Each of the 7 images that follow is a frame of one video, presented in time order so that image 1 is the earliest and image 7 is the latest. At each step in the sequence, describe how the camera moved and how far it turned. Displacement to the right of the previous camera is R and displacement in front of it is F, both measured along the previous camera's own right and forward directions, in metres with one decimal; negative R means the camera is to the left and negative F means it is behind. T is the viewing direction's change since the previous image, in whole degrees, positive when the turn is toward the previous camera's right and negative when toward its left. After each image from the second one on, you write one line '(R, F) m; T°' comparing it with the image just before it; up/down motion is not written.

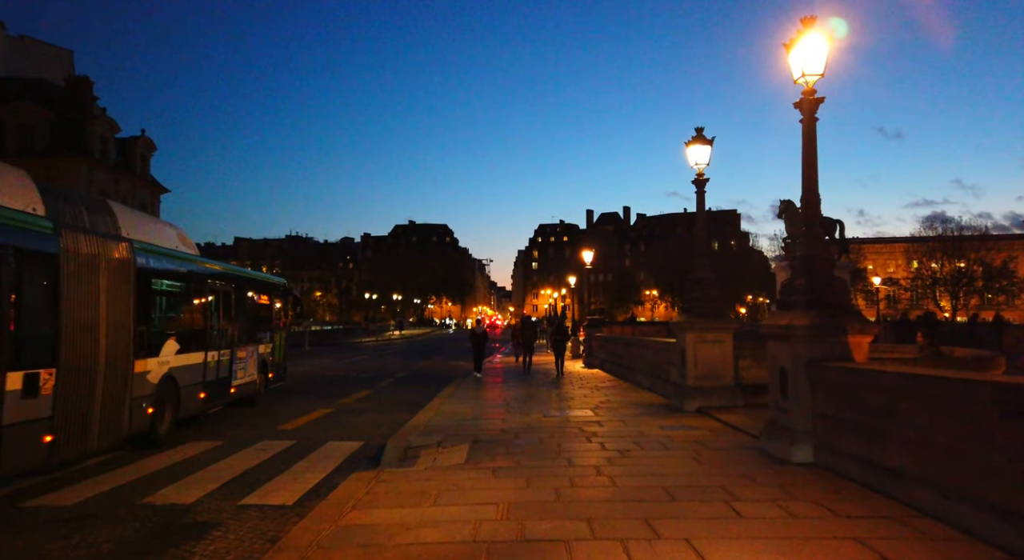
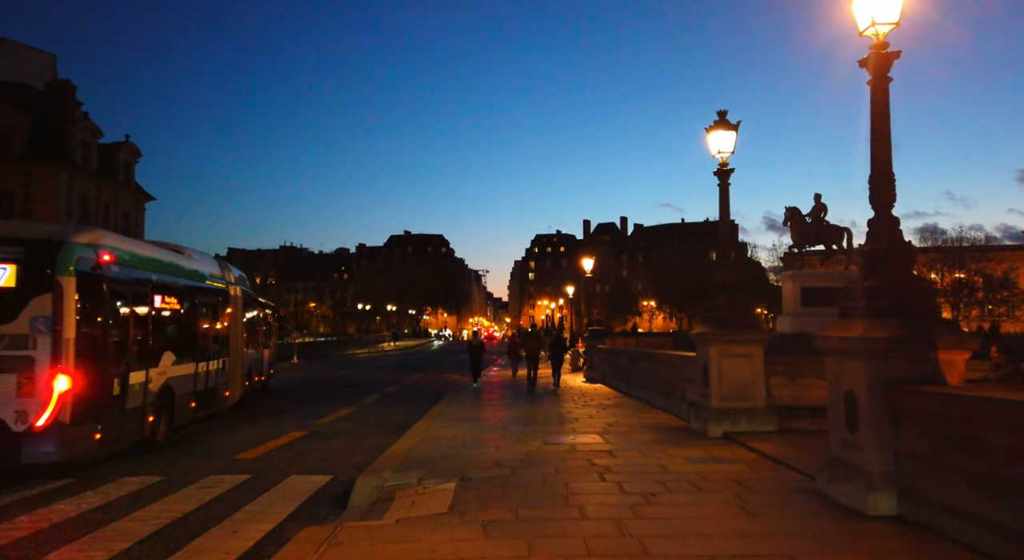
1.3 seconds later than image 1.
(0.0, +1.5) m; 0°
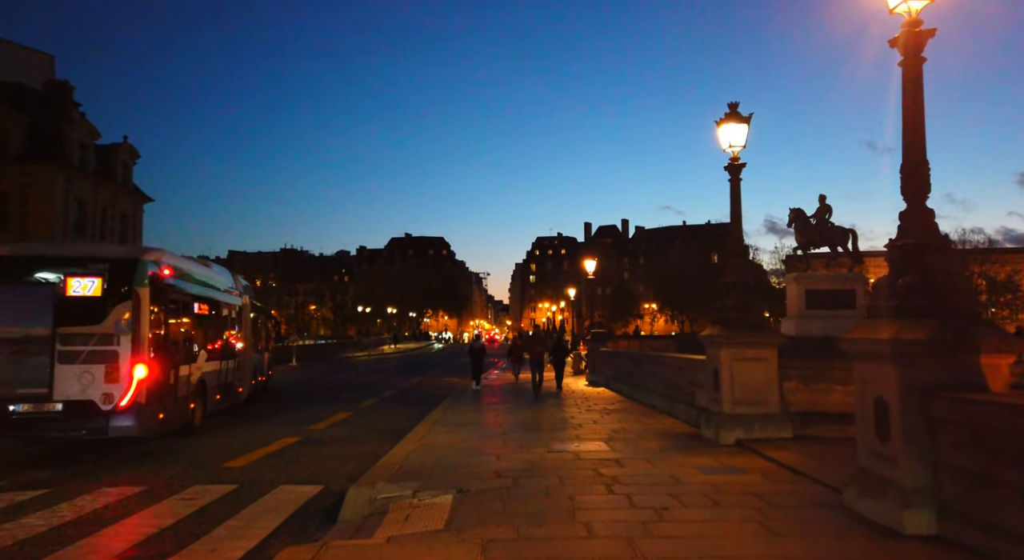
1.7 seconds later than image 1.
(0.0, +0.5) m; 0°
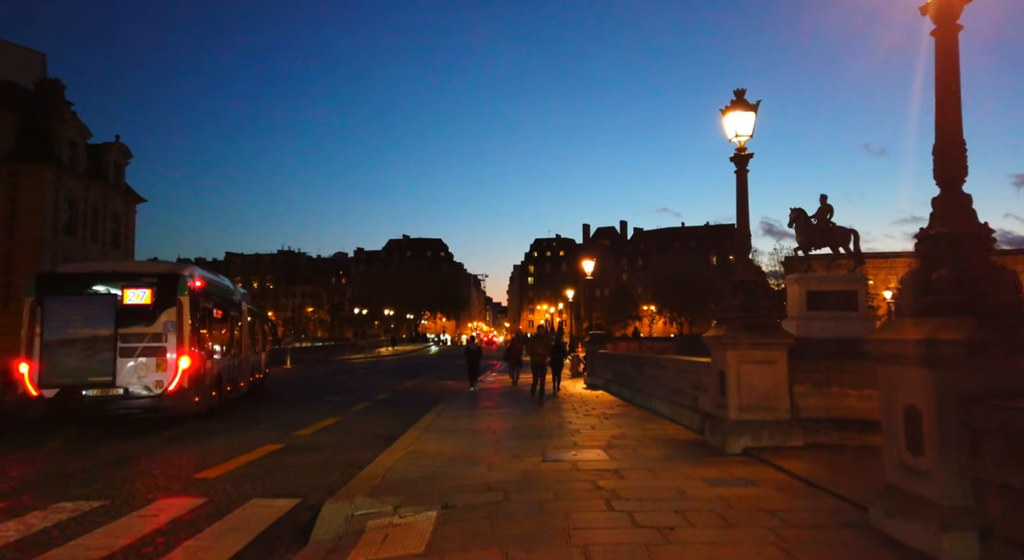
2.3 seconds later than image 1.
(+0.1, +0.6) m; 0°
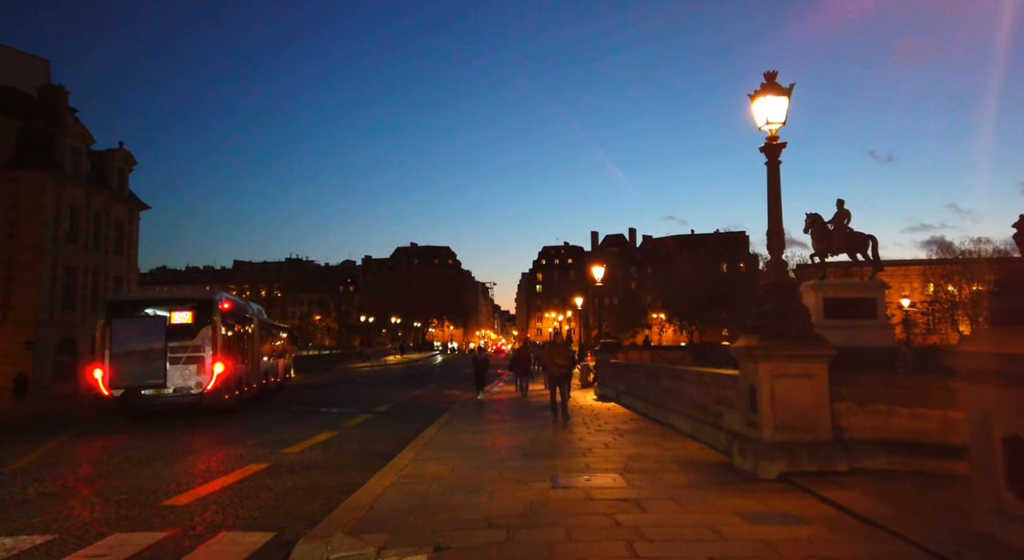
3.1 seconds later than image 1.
(0.0, +0.9) m; -1°
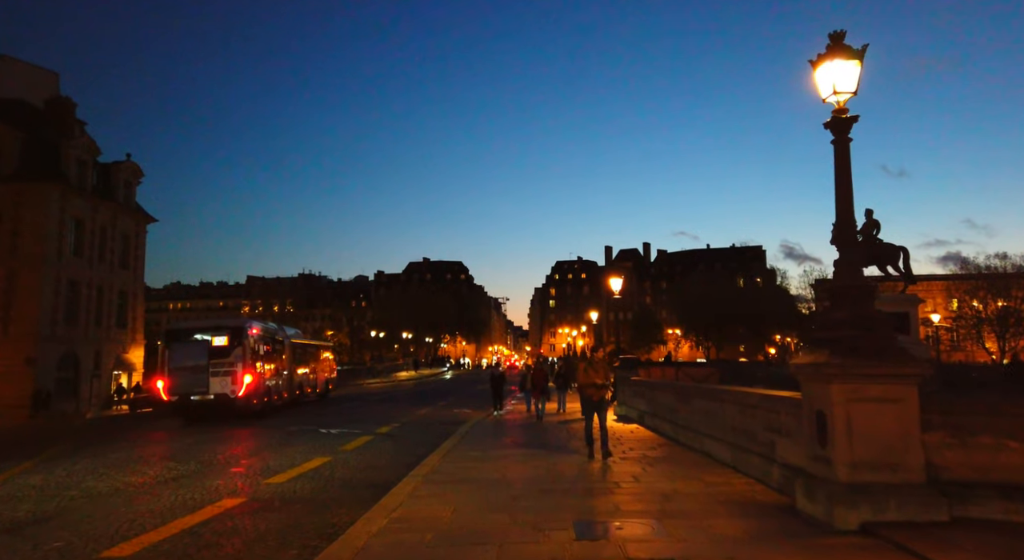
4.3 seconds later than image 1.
(0.0, +1.4) m; -1°
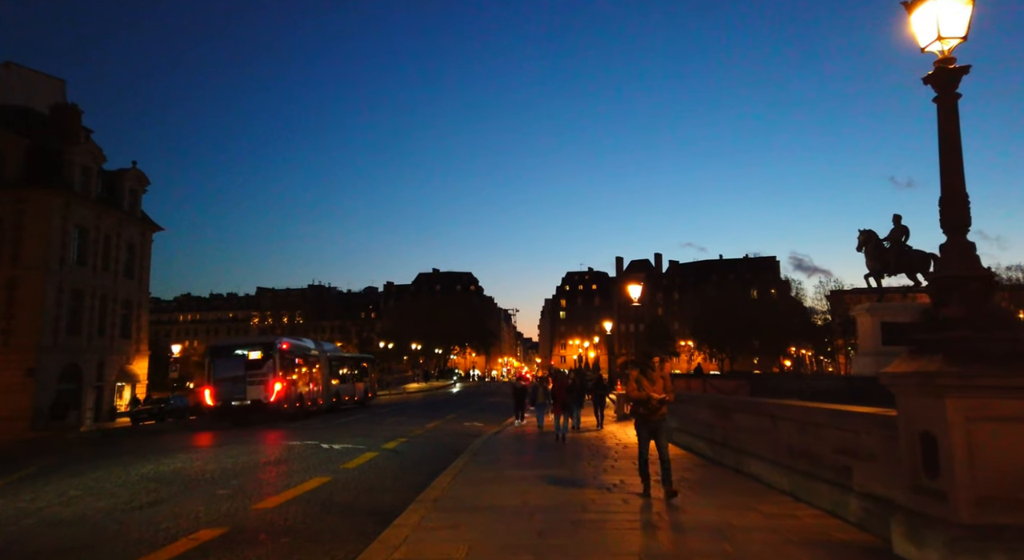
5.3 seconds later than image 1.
(-0.2, +1.2) m; -1°
